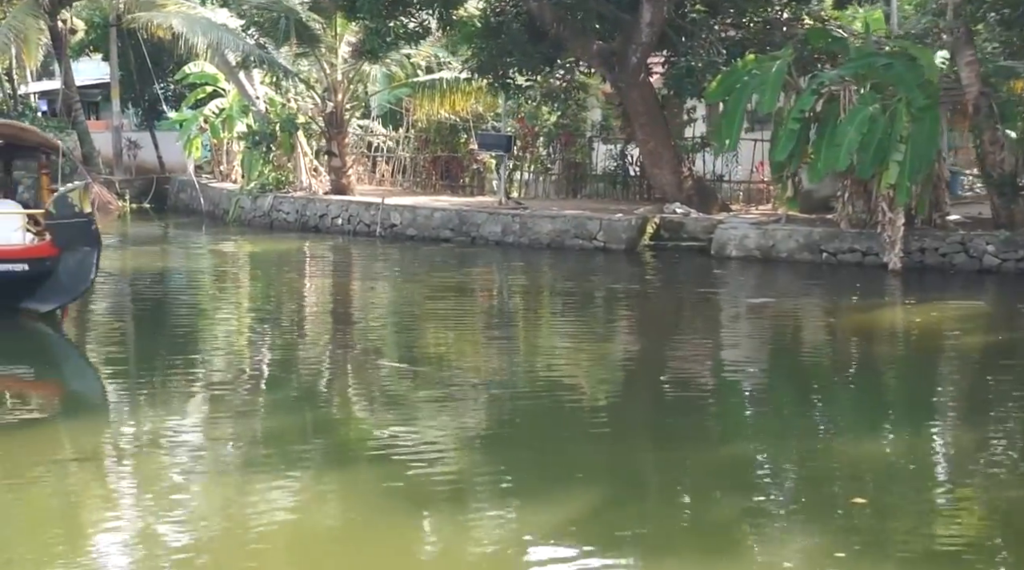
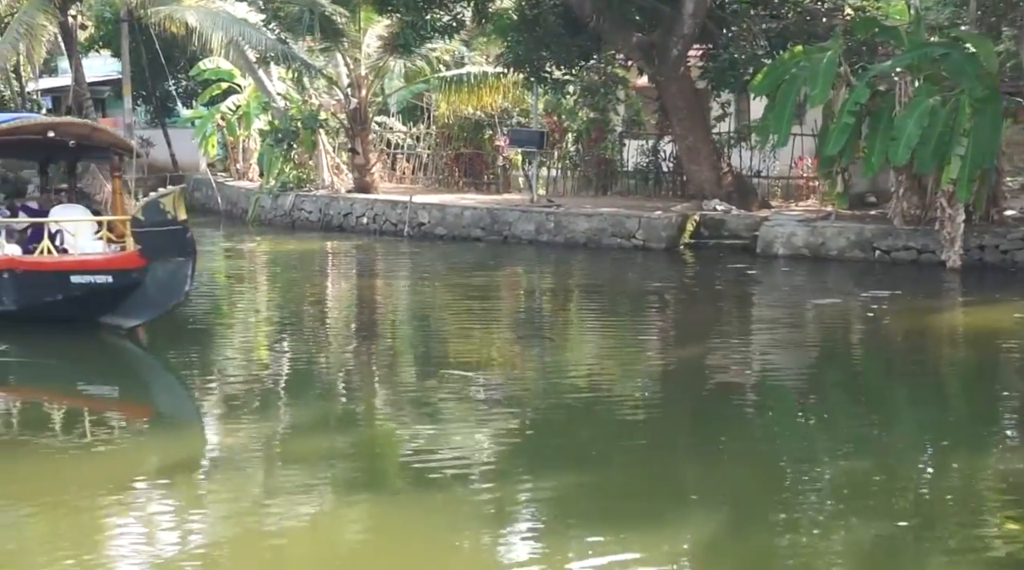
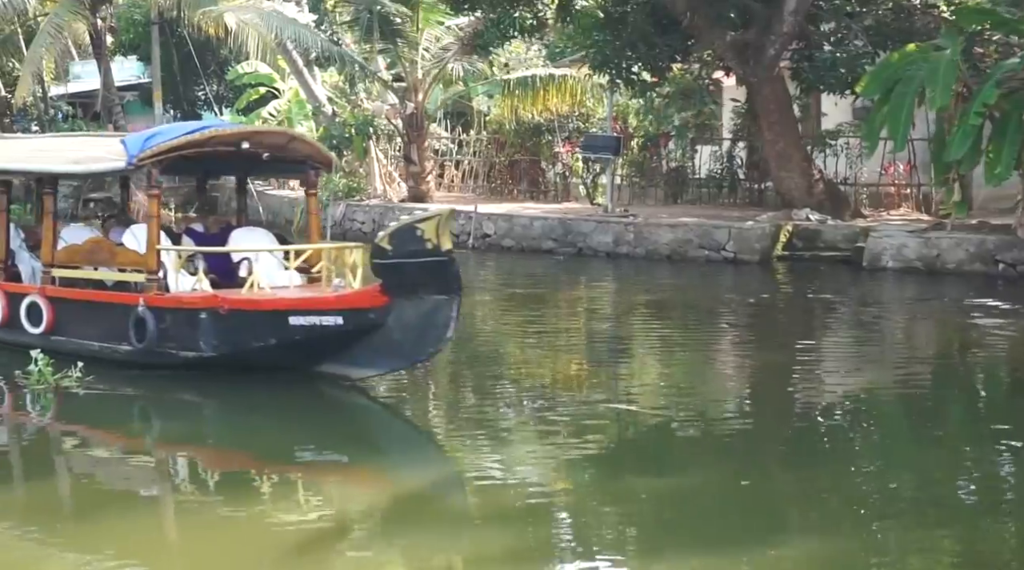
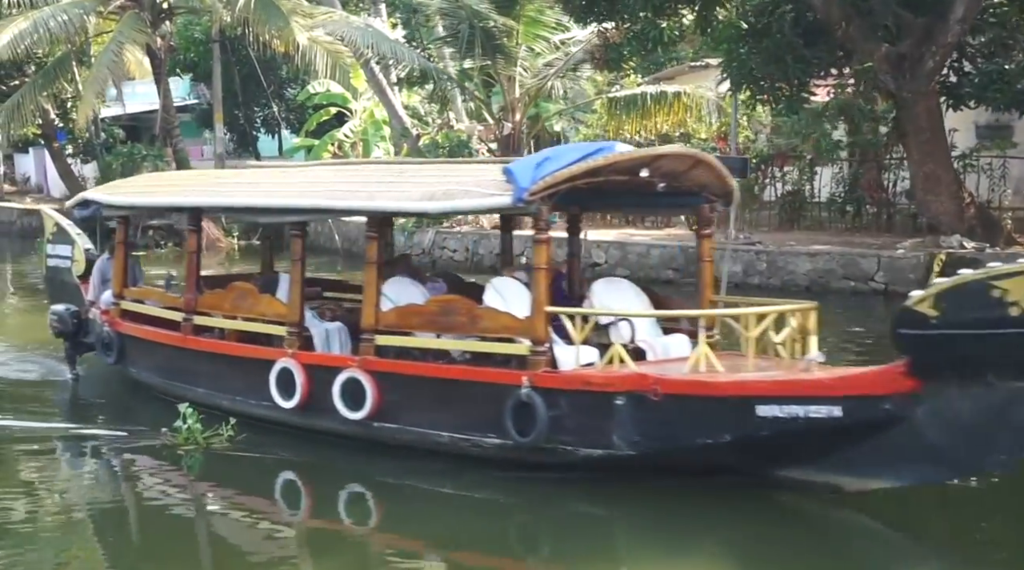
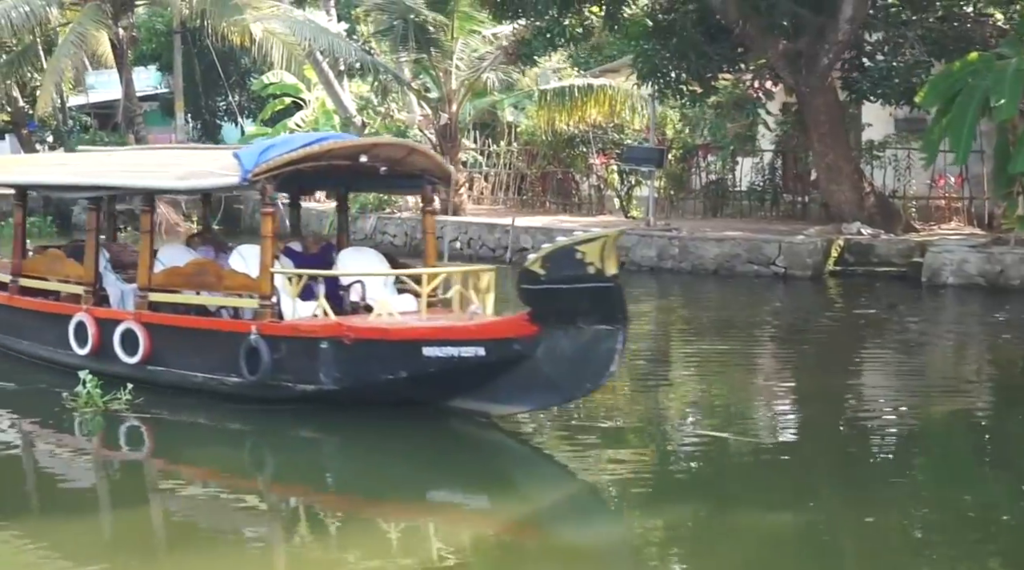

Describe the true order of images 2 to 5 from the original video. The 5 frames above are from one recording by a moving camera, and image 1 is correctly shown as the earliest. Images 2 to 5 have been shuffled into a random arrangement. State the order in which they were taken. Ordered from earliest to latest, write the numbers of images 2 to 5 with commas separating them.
2, 3, 5, 4
